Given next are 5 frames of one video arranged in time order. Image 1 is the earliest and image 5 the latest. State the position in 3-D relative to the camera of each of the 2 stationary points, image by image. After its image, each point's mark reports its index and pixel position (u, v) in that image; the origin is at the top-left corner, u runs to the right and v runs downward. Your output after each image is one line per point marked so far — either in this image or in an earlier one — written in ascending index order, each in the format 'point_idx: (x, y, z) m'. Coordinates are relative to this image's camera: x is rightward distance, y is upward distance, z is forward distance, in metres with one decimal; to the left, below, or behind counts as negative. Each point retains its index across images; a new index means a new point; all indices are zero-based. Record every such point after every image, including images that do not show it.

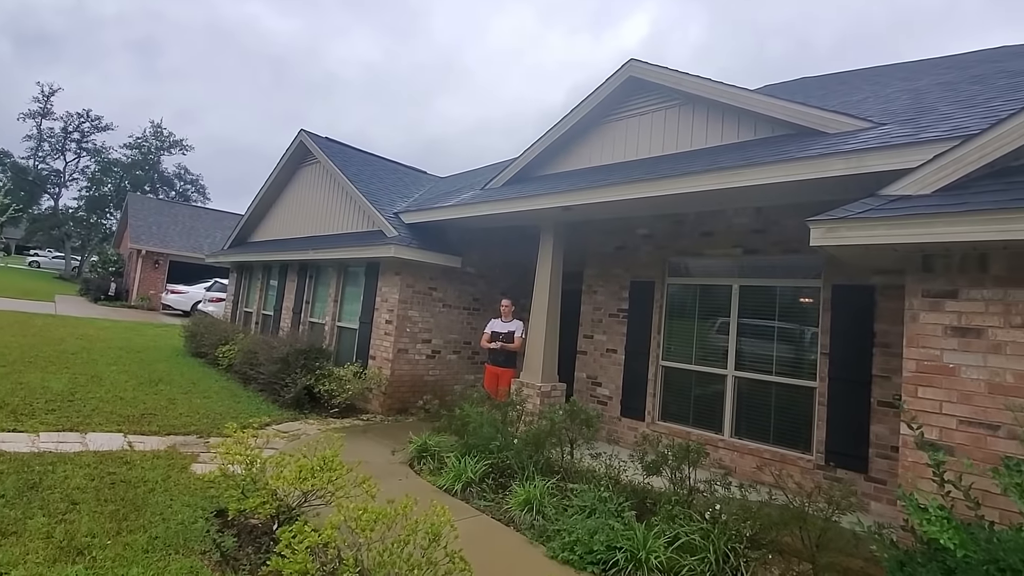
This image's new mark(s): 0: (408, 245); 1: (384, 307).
0: (-1.4, +0.6, +6.9) m
1: (-1.9, -0.3, +7.4) m
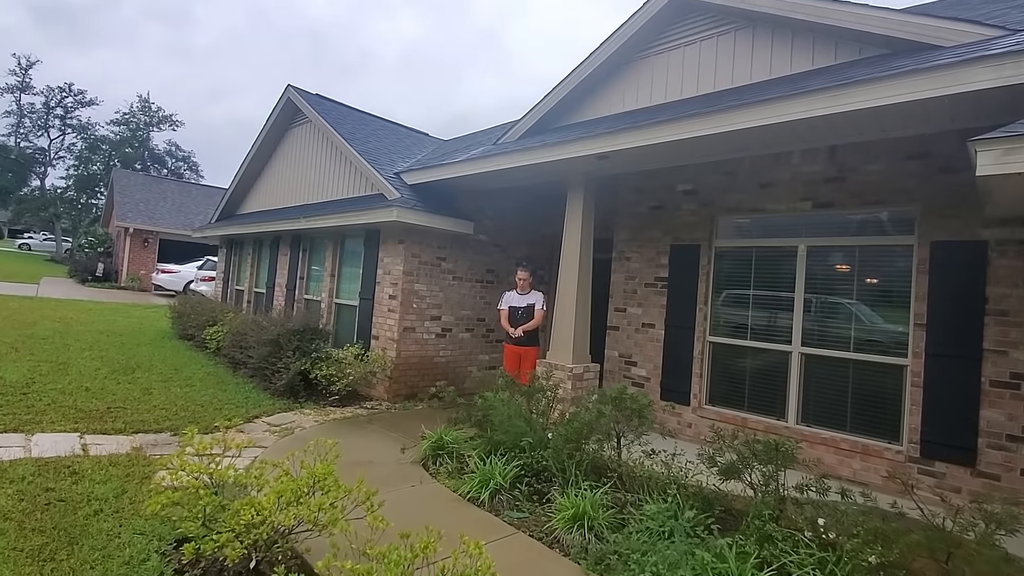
0: (-1.2, +0.9, +6.0) m
1: (-1.6, +0.1, +6.5) m
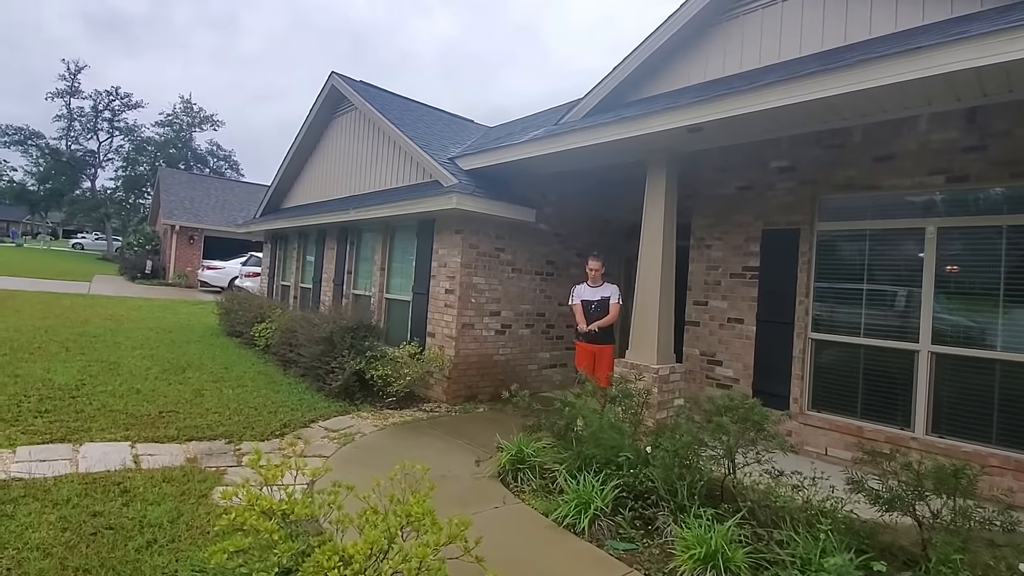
0: (-0.4, +1.0, +5.6) m
1: (-0.8, +0.2, +6.1) m
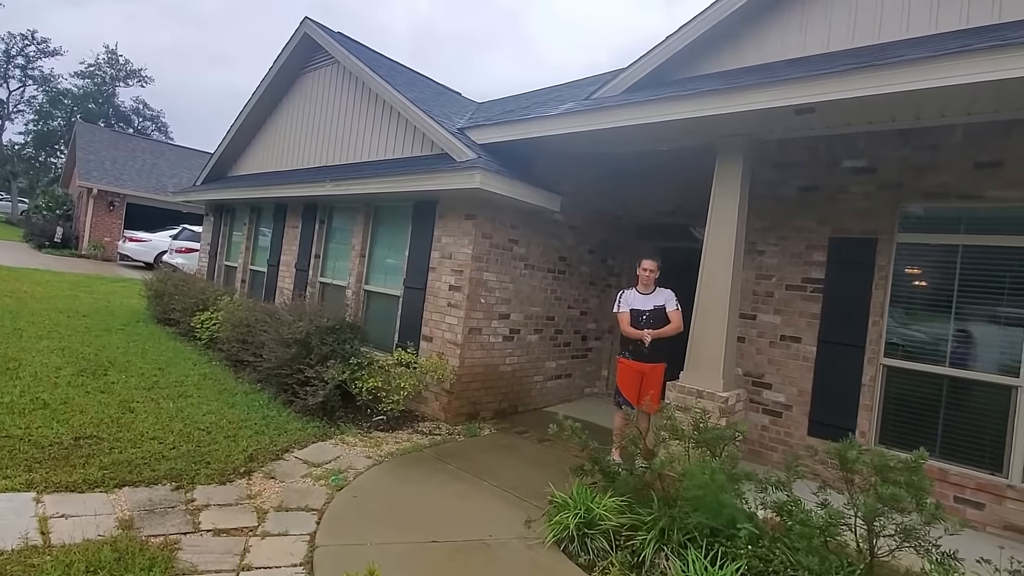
0: (-0.2, +1.0, +4.6) m
1: (-0.7, +0.2, +5.1) m
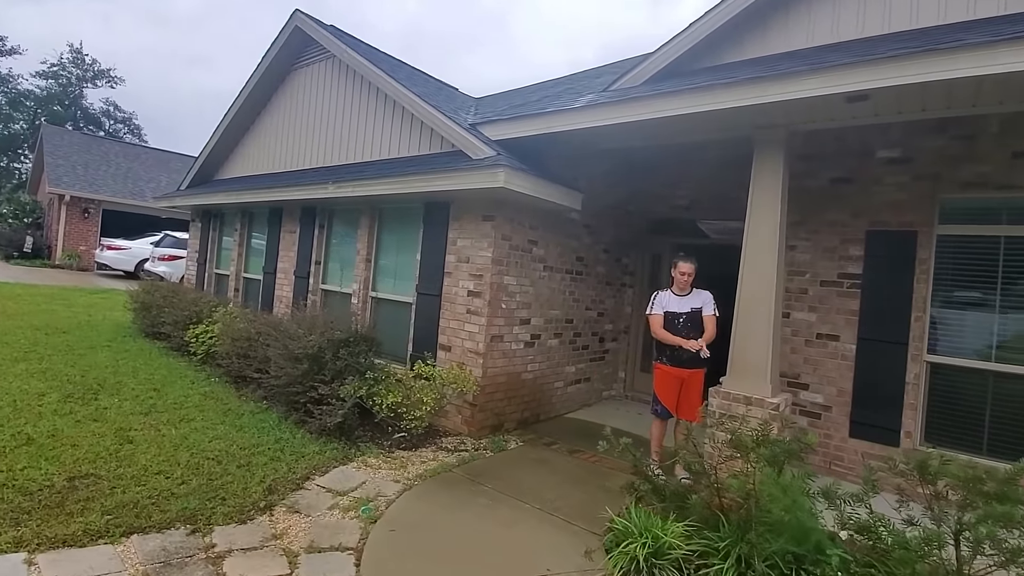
0: (0.0, +1.0, +4.3) m
1: (-0.5, +0.2, +4.8) m
